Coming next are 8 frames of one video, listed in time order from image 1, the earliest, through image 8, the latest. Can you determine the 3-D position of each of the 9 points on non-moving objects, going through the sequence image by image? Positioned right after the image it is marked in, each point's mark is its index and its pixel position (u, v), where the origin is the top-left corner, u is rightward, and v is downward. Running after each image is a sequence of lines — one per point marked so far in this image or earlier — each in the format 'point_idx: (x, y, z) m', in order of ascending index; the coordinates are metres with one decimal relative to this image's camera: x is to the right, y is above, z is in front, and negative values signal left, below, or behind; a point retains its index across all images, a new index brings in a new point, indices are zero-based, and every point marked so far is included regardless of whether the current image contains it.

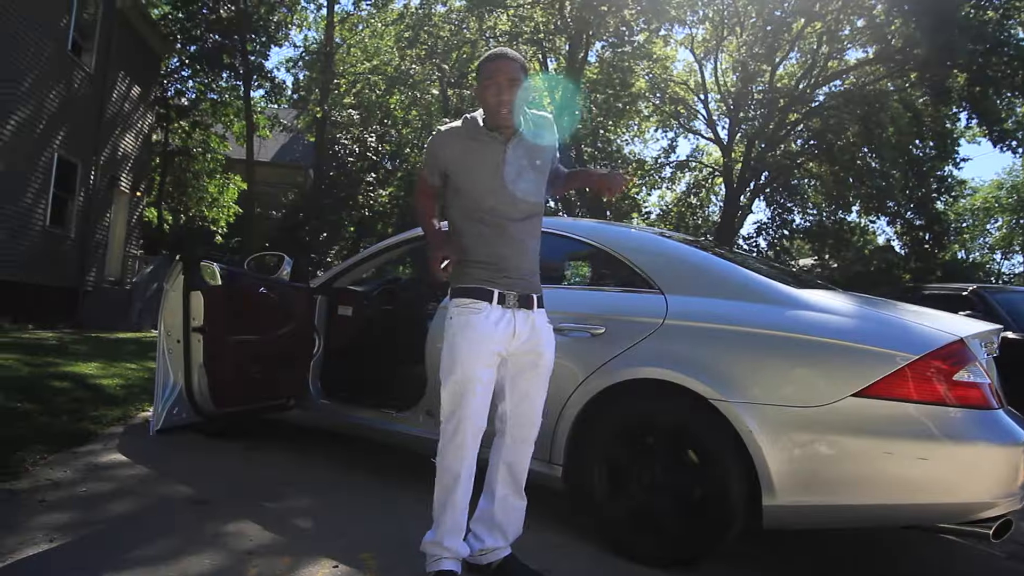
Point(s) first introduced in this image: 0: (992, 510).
0: (+1.8, -0.8, +2.5) m
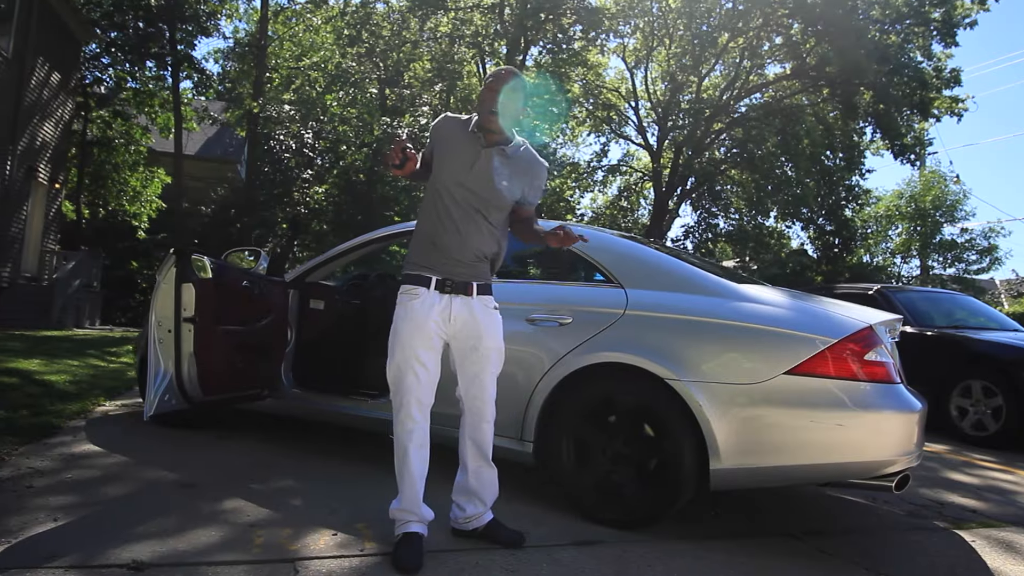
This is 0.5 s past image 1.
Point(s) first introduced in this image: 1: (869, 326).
0: (+1.7, -0.8, +3.0) m
1: (+1.7, -0.2, +3.2) m
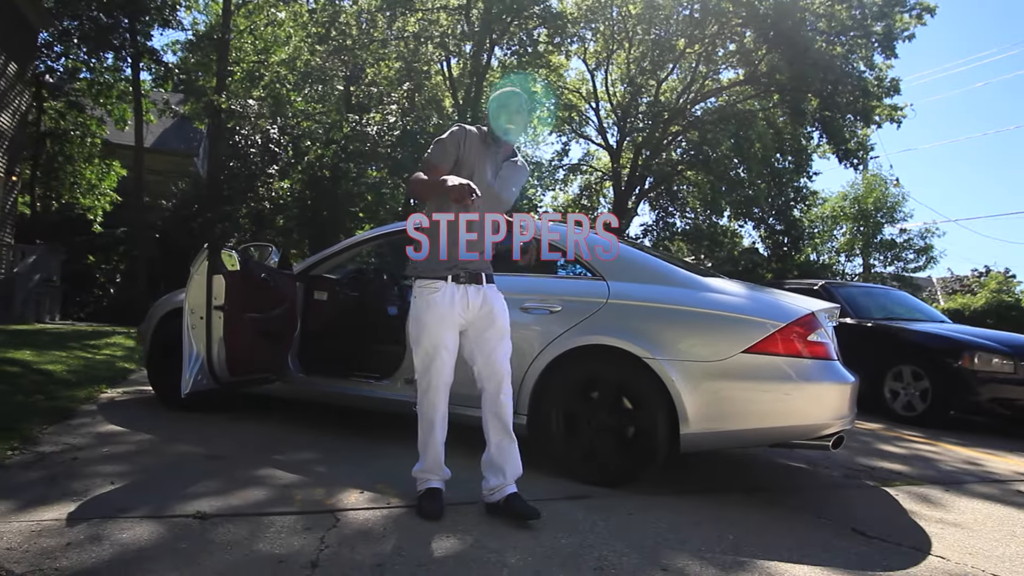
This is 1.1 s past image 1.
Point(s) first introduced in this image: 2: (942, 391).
0: (+1.7, -0.8, +3.6) m
1: (+1.7, -0.1, +3.8) m
2: (+4.6, -1.1, +7.1) m
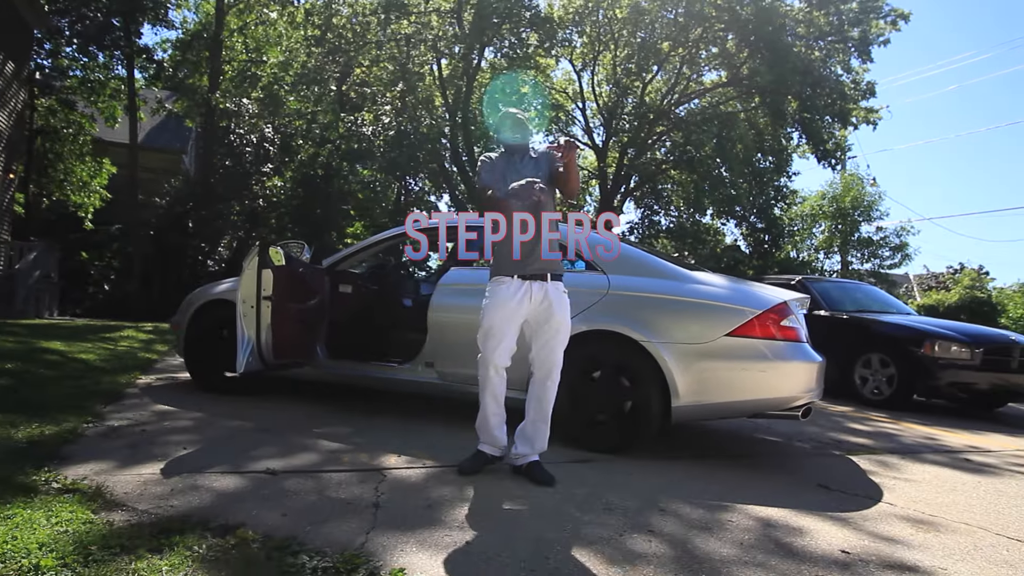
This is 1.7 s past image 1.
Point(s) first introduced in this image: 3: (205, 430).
0: (+1.8, -0.7, +4.2) m
1: (+1.8, -0.1, +4.4) m
2: (+4.6, -1.0, +7.8) m
3: (-2.0, -0.9, +4.2) m
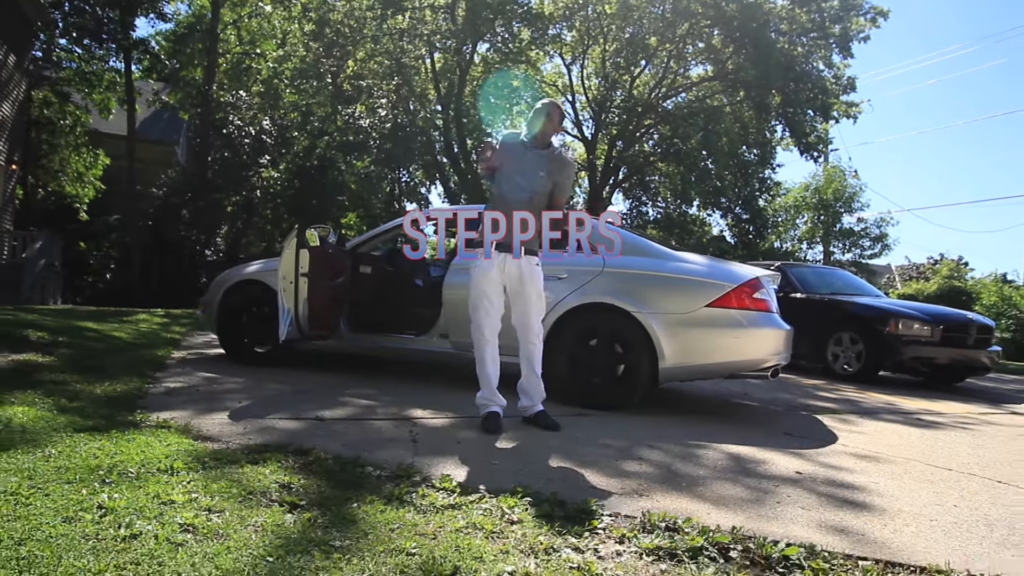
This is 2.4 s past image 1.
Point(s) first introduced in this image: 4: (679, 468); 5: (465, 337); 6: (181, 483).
0: (+1.9, -0.6, +4.9) m
1: (+1.9, +0.1, +5.0) m
2: (+4.6, -0.8, +8.5) m
3: (-1.9, -0.7, +4.8) m
4: (+0.9, -0.9, +3.4) m
5: (-0.4, -0.4, +5.5) m
6: (-1.2, -0.7, +2.4) m
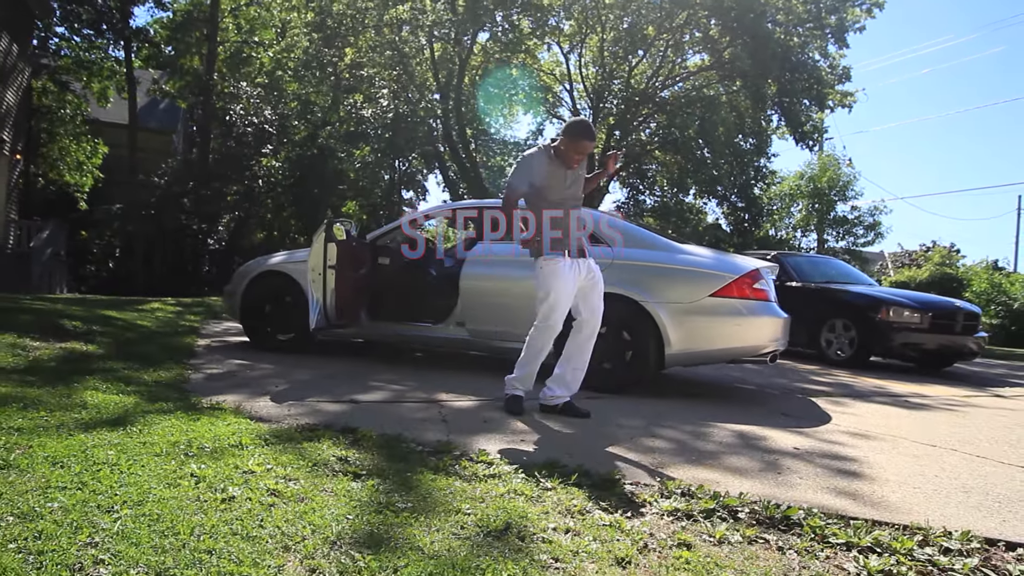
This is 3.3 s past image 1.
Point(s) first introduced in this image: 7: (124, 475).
0: (+2.0, -0.5, +5.2) m
1: (+2.0, +0.2, +5.4) m
2: (+4.7, -0.7, +8.9) m
3: (-1.8, -0.7, +5.1) m
4: (+1.0, -0.9, +3.7) m
5: (-0.3, -0.3, +5.8) m
6: (-1.1, -0.7, +2.8) m
7: (-1.4, -0.7, +2.4) m
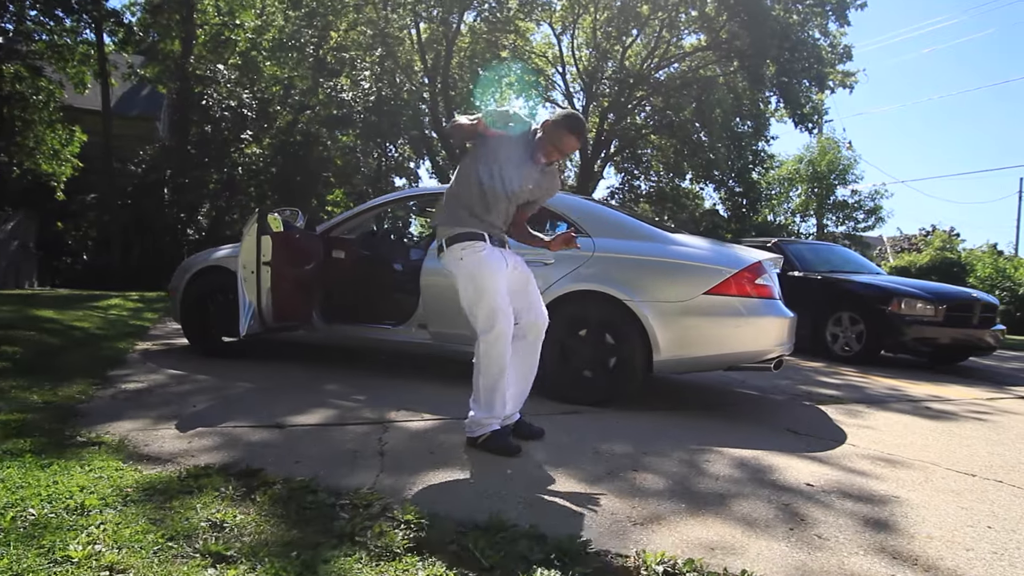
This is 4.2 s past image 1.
0: (+1.8, -0.4, +4.5) m
1: (+1.7, +0.2, +4.7) m
2: (+4.5, -0.6, +8.2) m
3: (-2.0, -0.7, +4.4) m
4: (+0.8, -0.9, +3.0) m
5: (-0.5, -0.3, +5.1) m
6: (-1.3, -0.7, +2.1) m
7: (-1.6, -0.7, +1.7) m
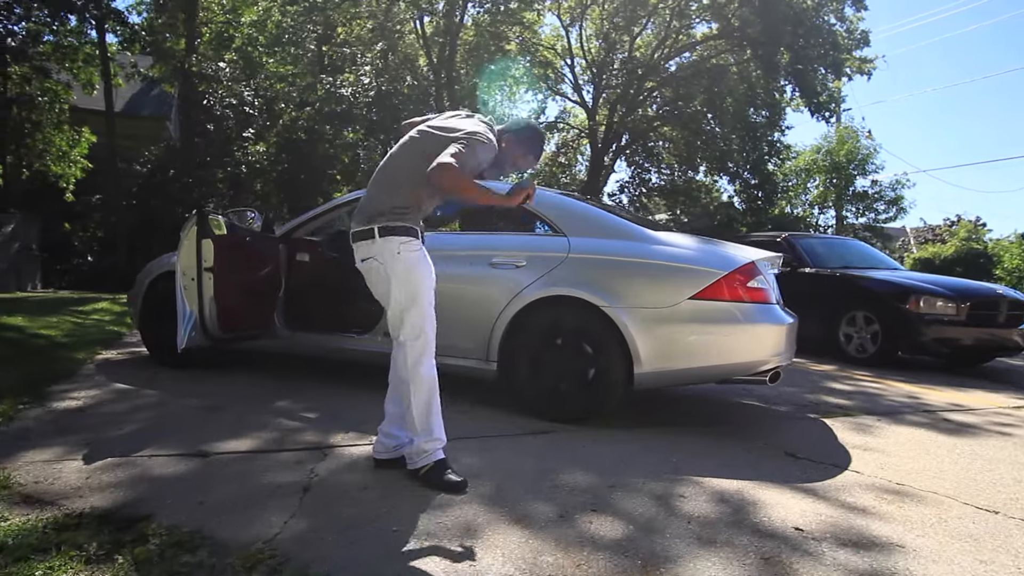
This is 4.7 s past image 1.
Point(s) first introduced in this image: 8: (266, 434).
0: (+1.6, -0.5, +4.1) m
1: (+1.5, +0.2, +4.2) m
2: (+4.4, -0.5, +7.6) m
3: (-2.2, -0.7, +4.0) m
4: (+0.5, -0.9, +2.6) m
5: (-0.7, -0.3, +4.7) m
6: (-1.6, -0.8, +1.7) m
7: (-1.9, -0.8, +1.3) m
8: (-1.4, -0.8, +3.6) m
